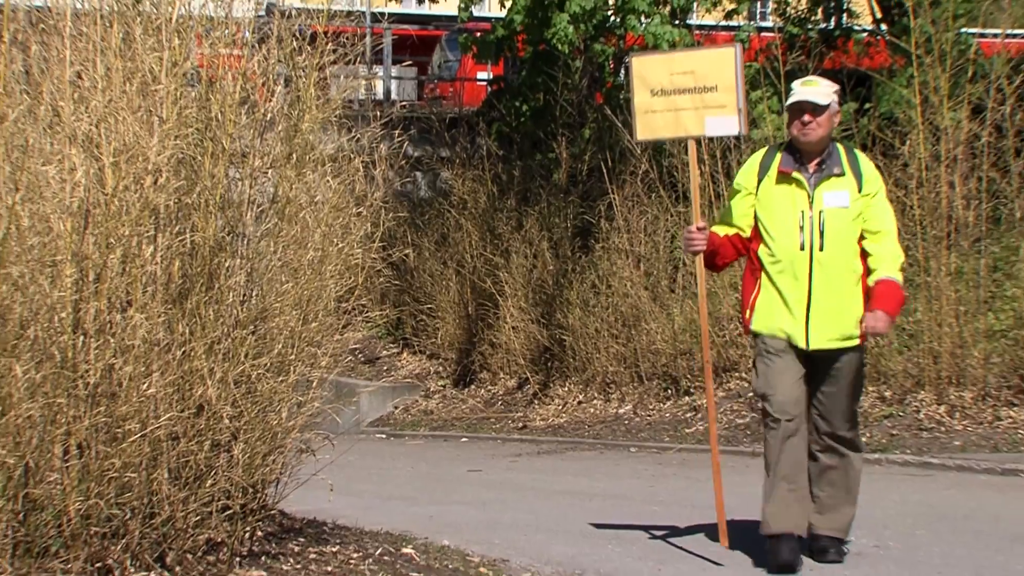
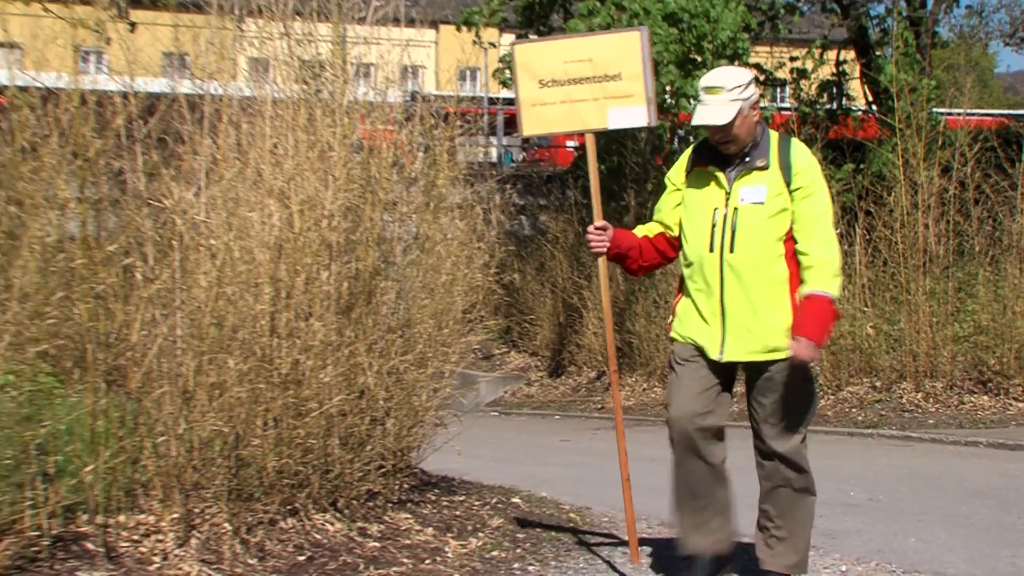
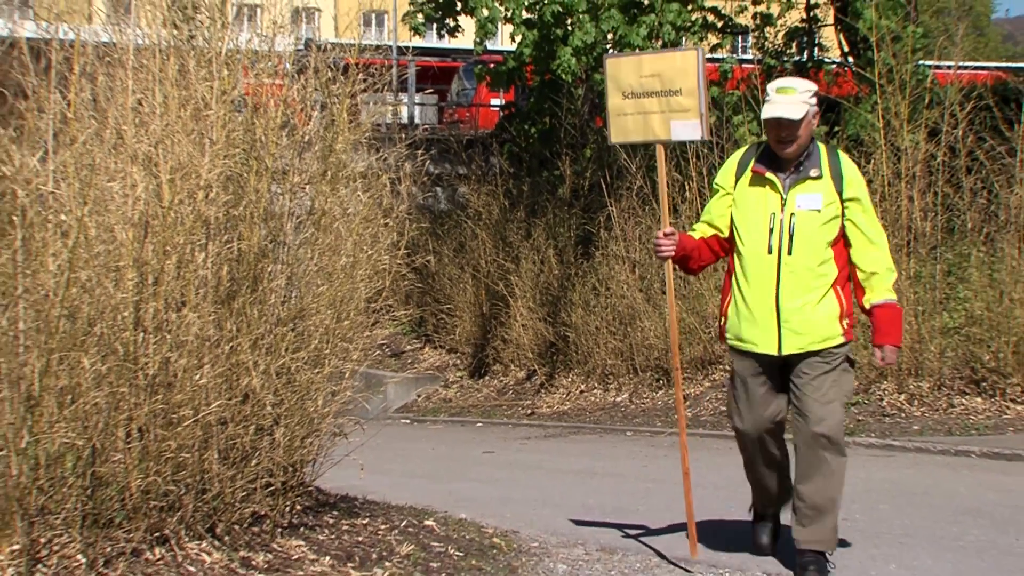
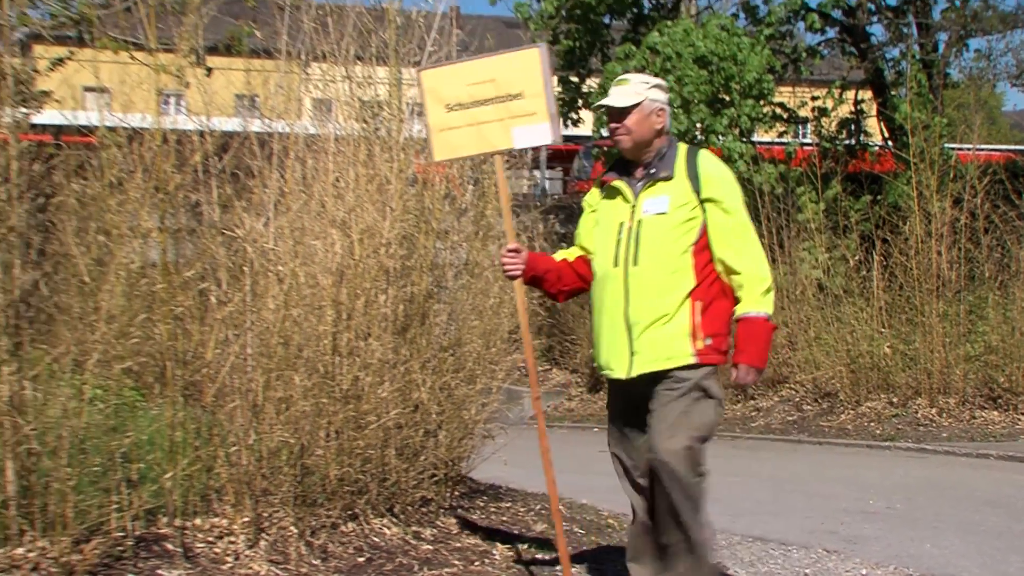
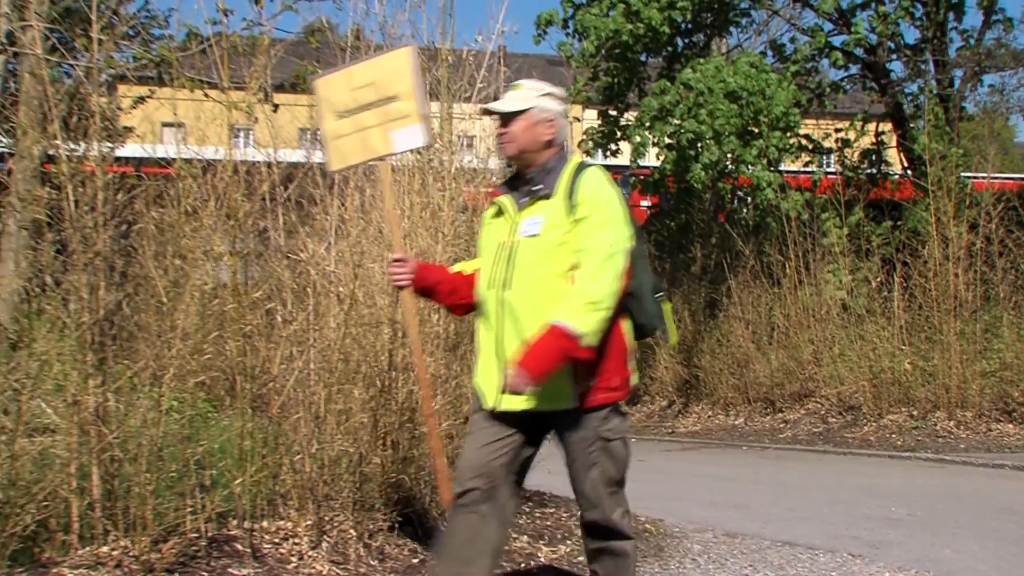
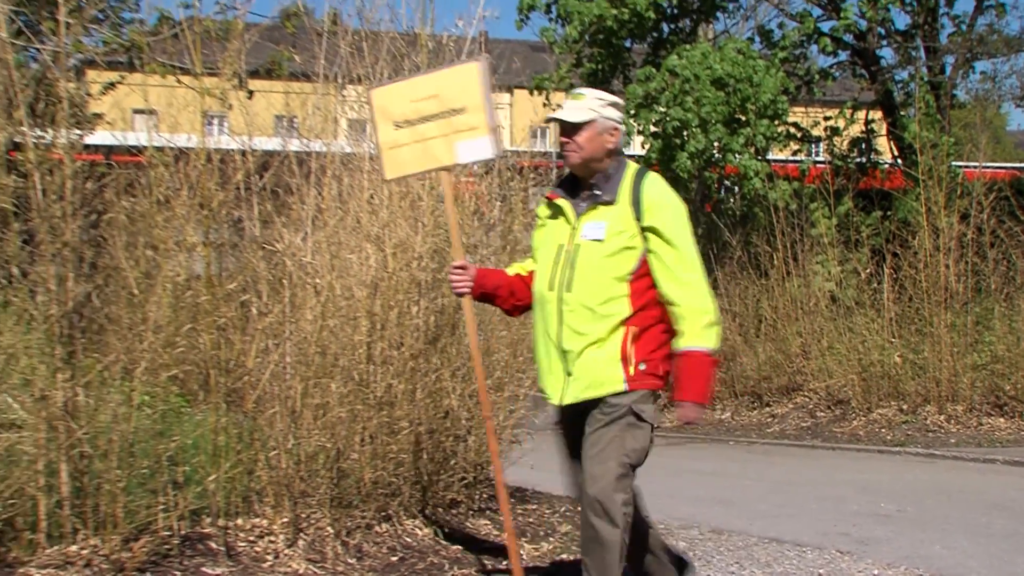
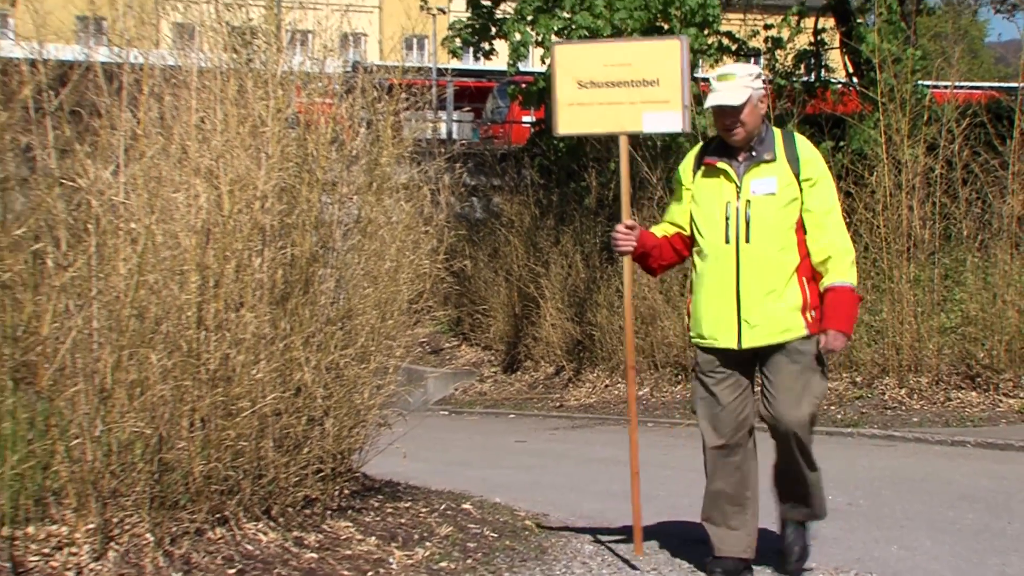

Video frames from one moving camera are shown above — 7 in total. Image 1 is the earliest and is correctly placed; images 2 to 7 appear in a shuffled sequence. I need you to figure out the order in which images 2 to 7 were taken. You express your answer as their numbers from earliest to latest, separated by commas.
3, 7, 2, 4, 6, 5
